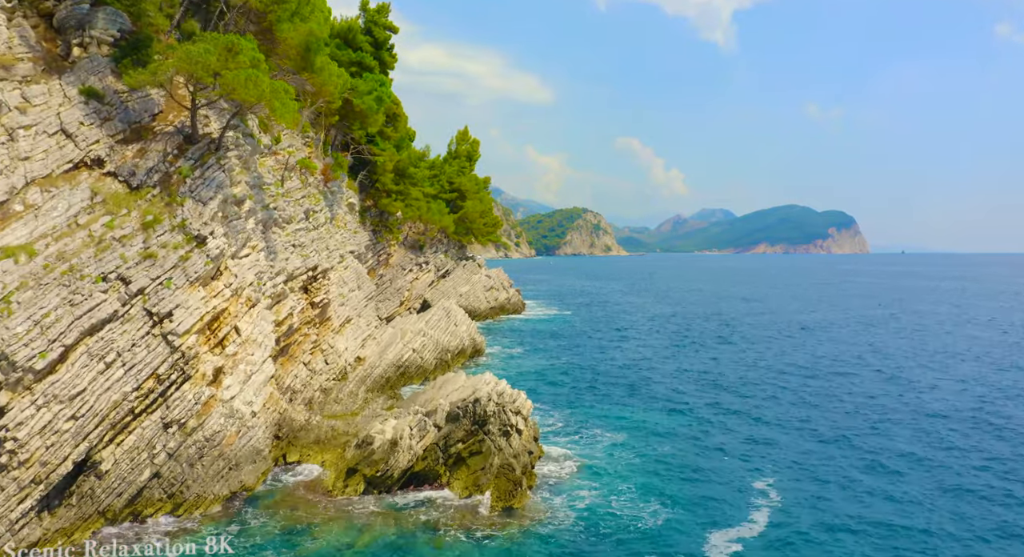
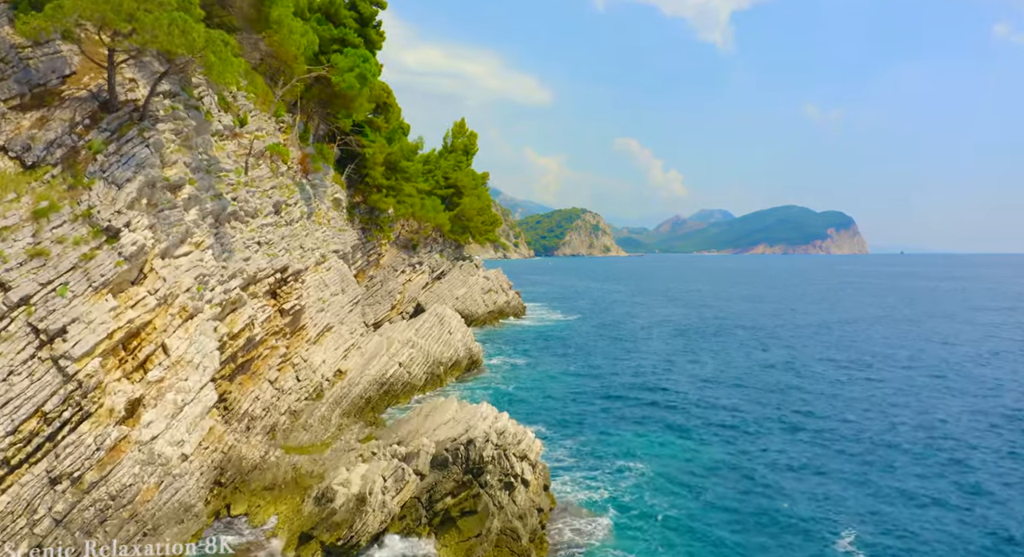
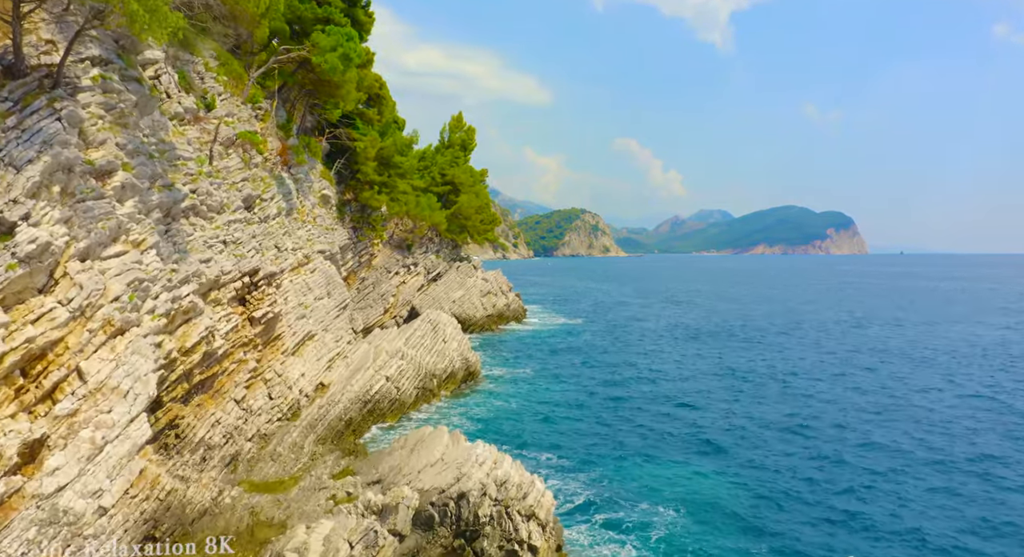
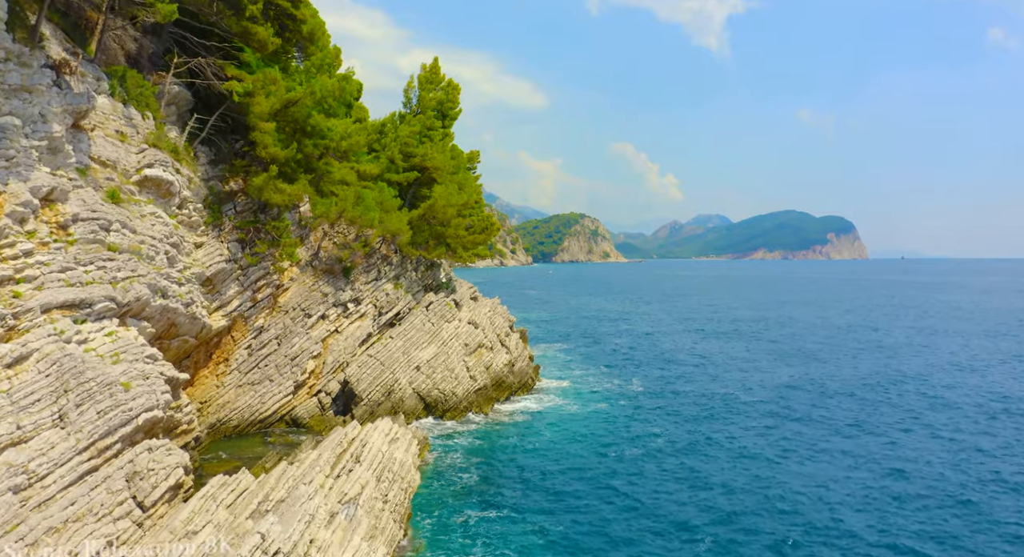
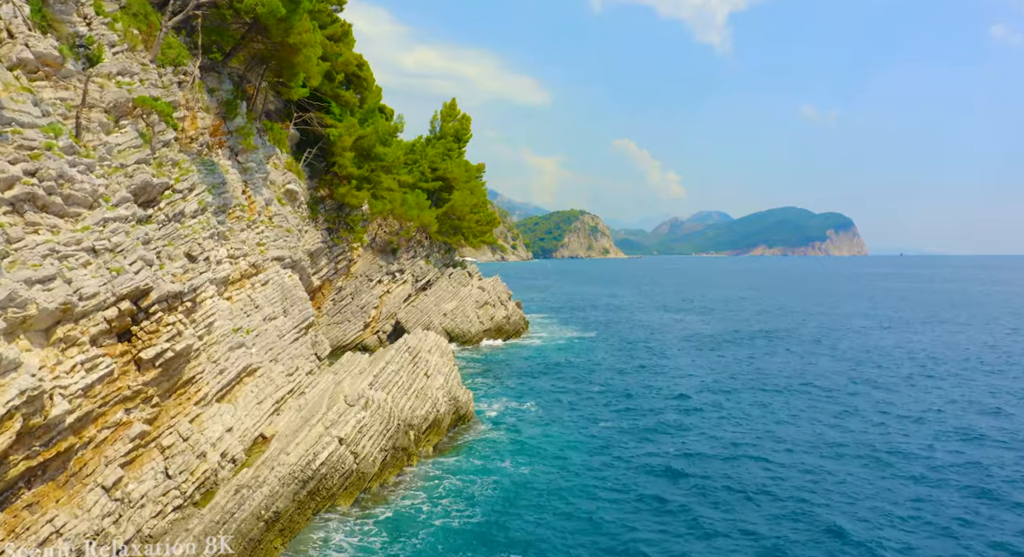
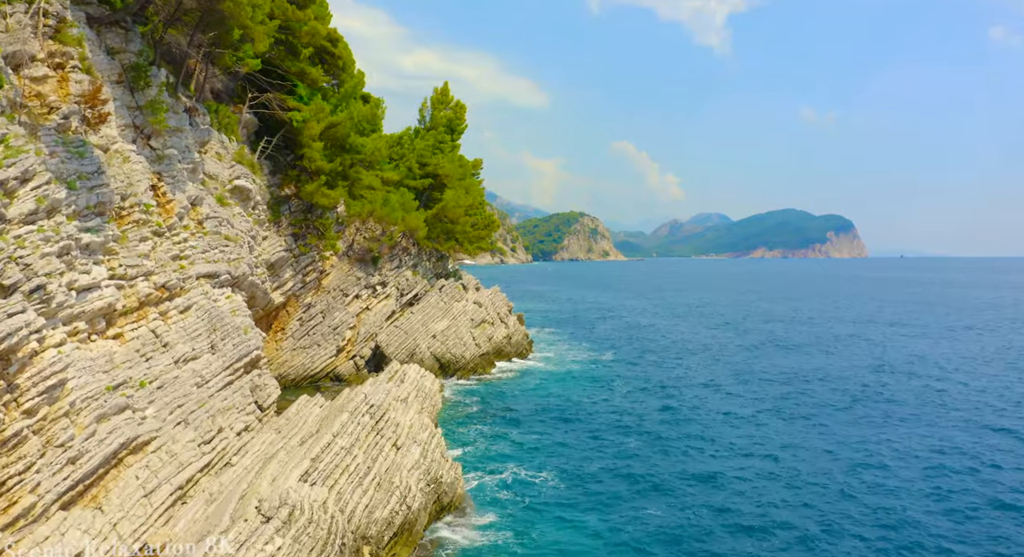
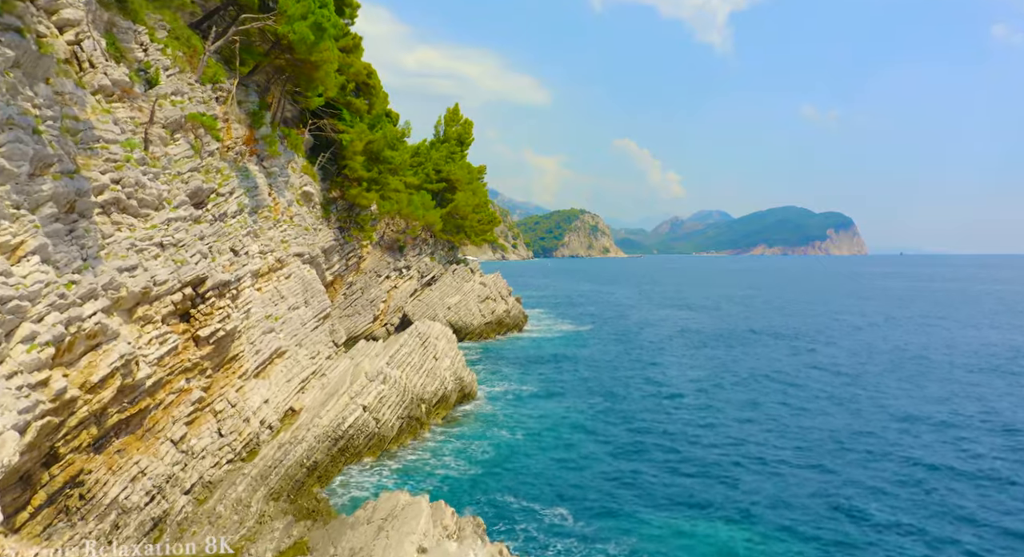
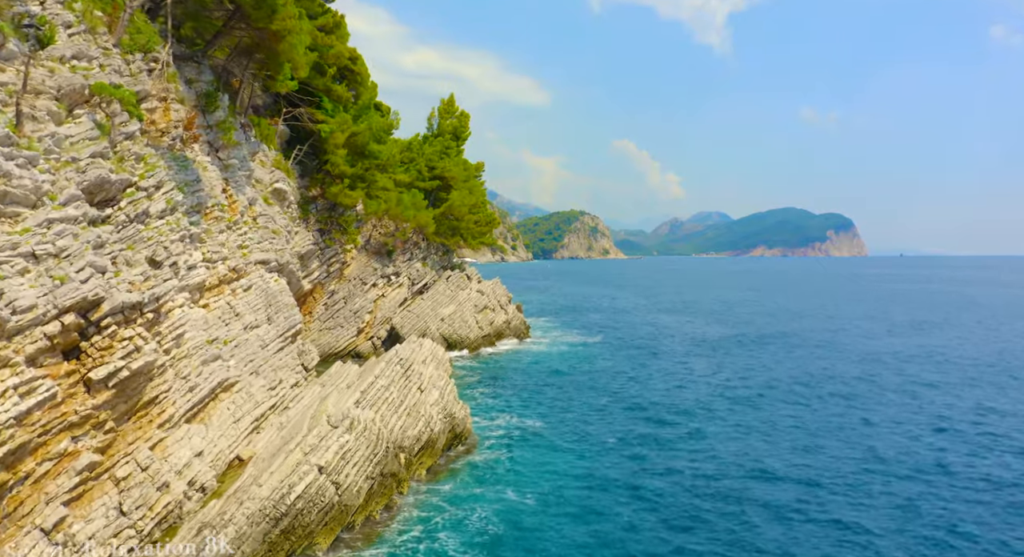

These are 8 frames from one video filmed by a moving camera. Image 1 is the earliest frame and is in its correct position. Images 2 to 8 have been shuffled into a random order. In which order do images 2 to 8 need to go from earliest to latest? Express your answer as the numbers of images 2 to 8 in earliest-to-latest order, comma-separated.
2, 3, 7, 5, 8, 6, 4
